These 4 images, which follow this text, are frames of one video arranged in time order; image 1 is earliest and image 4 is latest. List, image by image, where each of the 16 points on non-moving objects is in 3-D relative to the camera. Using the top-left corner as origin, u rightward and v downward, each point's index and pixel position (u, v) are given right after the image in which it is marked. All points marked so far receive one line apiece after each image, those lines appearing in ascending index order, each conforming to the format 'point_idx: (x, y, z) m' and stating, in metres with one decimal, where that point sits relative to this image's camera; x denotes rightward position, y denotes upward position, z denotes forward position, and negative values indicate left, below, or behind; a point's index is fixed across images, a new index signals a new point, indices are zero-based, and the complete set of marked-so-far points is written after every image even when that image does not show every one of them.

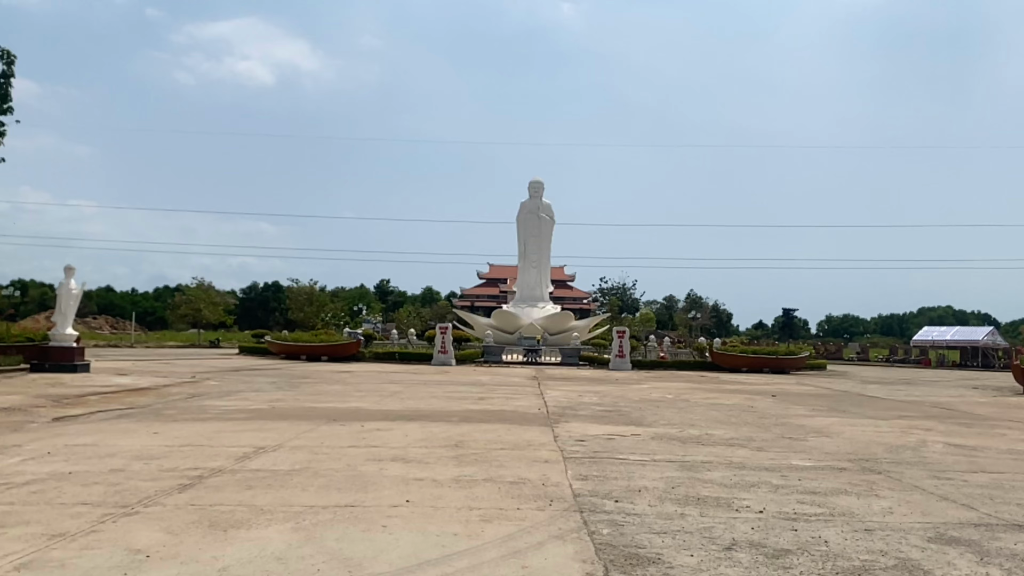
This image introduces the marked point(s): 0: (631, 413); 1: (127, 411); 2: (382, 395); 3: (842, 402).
0: (+1.9, -2.0, +12.8) m
1: (-6.0, -1.9, +12.2) m
2: (-2.6, -2.2, +15.8) m
3: (+7.3, -2.5, +17.3) m
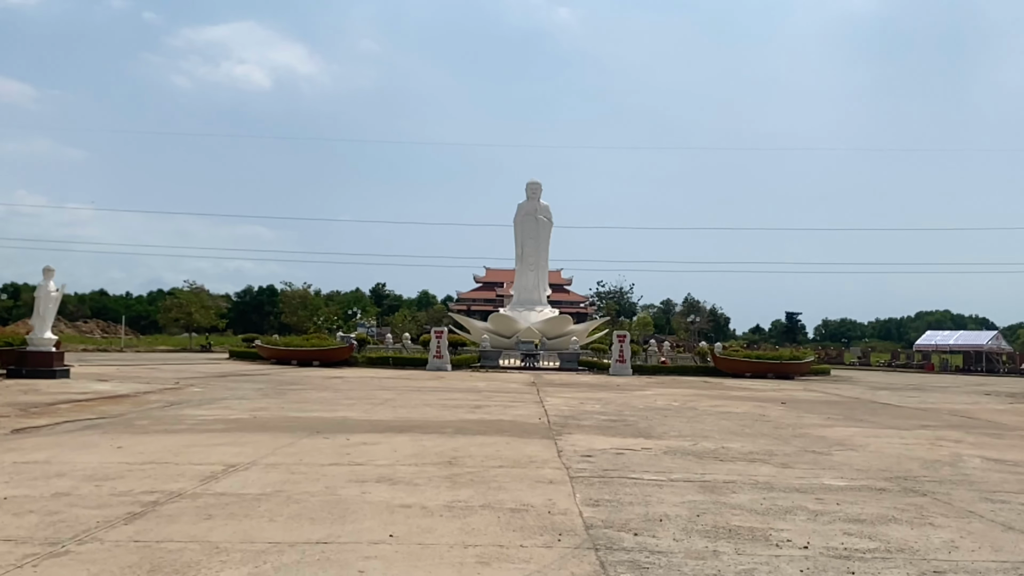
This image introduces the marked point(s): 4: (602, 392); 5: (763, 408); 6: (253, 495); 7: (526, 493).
0: (+1.9, -2.1, +12.0) m
1: (-6.0, -1.9, +11.3) m
2: (-2.7, -2.2, +15.0) m
3: (+7.3, -2.6, +16.5) m
4: (+2.2, -2.6, +19.3) m
5: (+5.1, -2.4, +15.9) m
6: (-2.0, -1.6, +6.0) m
7: (+0.1, -1.6, +6.1) m
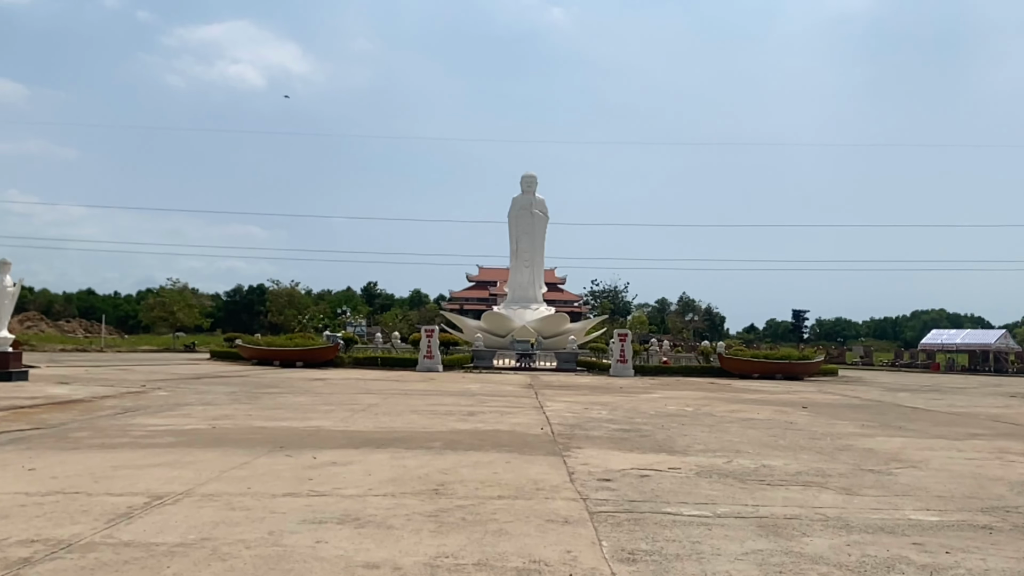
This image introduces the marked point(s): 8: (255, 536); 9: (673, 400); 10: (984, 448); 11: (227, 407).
0: (+1.9, -1.9, +10.4) m
1: (-6.0, -1.8, +9.7) m
2: (-2.7, -2.1, +13.4) m
3: (+7.2, -2.5, +15.1) m
4: (+2.1, -2.4, +17.8) m
5: (+5.0, -2.3, +14.4) m
6: (-2.0, -1.5, +4.5) m
7: (+0.1, -1.5, +4.6) m
8: (-1.5, -1.5, +4.7) m
9: (+3.5, -2.4, +17.1) m
10: (+6.0, -2.0, +10.0) m
11: (-5.0, -2.1, +13.8) m
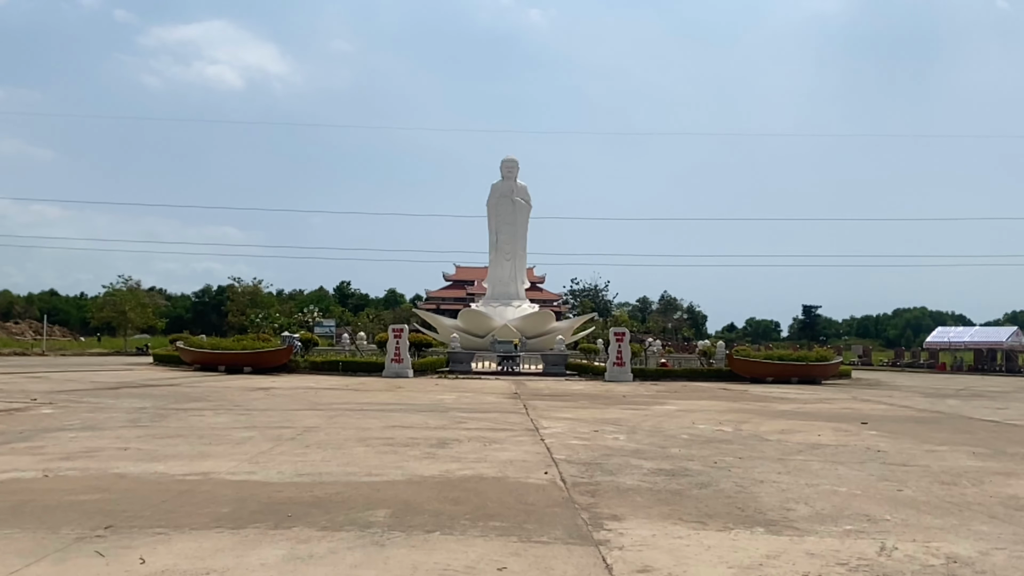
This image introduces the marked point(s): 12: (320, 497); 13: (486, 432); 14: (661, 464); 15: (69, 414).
0: (+1.8, -1.7, +7.0) m
1: (-6.1, -1.6, +6.0) m
2: (-2.9, -1.8, +9.9) m
3: (+7.0, -2.2, +11.8) m
4: (+1.8, -2.2, +14.4) m
5: (+4.8, -2.1, +11.0) m
6: (-1.9, -1.2, +0.9) m
7: (+0.2, -1.2, +1.1) m
8: (-1.5, -1.2, +1.1) m
9: (+3.2, -2.2, +13.7) m
10: (+5.9, -1.8, +6.7) m
11: (-5.2, -1.9, +10.1) m
12: (-1.5, -1.6, +5.9) m
13: (-0.4, -1.8, +10.0) m
14: (+1.5, -1.8, +7.9) m
15: (-7.2, -2.0, +12.9) m
